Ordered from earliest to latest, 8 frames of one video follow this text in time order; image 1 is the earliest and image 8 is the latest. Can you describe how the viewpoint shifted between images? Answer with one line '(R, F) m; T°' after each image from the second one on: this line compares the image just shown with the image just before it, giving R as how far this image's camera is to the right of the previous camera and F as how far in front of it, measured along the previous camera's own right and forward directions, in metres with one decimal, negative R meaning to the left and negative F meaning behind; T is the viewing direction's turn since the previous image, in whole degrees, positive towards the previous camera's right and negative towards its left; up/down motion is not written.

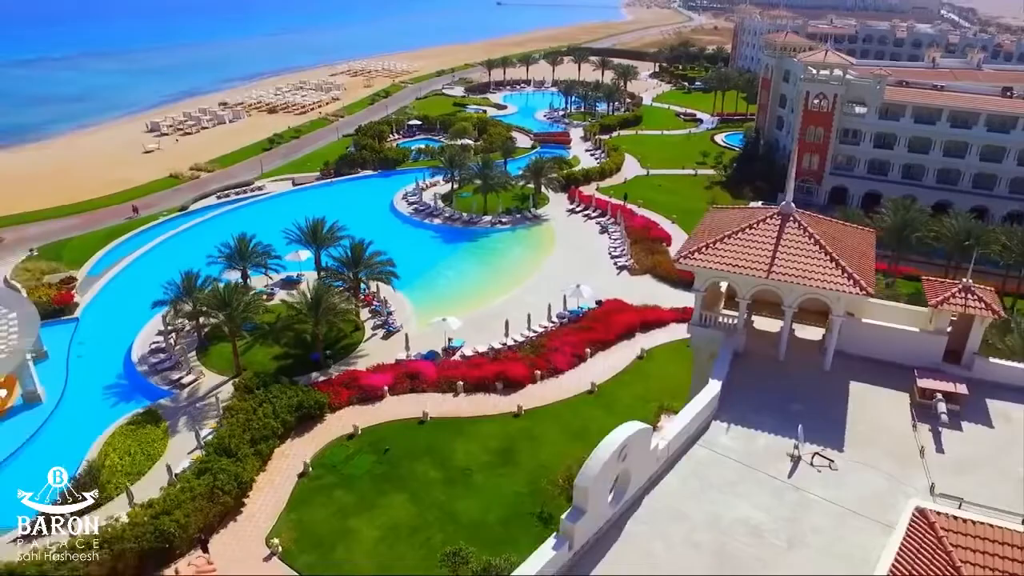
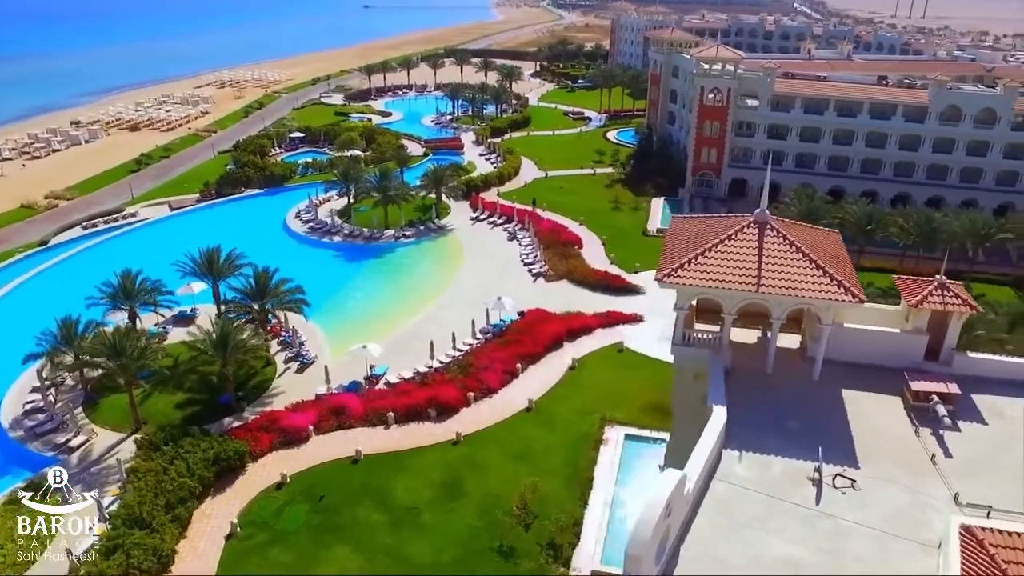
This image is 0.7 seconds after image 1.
(-2.2, +2.1) m; +9°
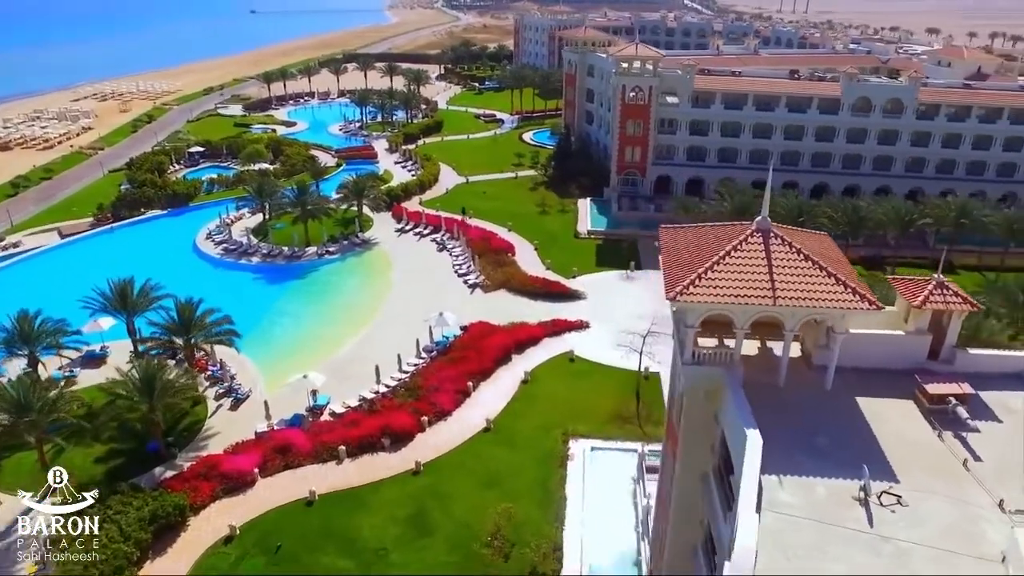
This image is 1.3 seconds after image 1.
(-2.3, +1.8) m; +7°
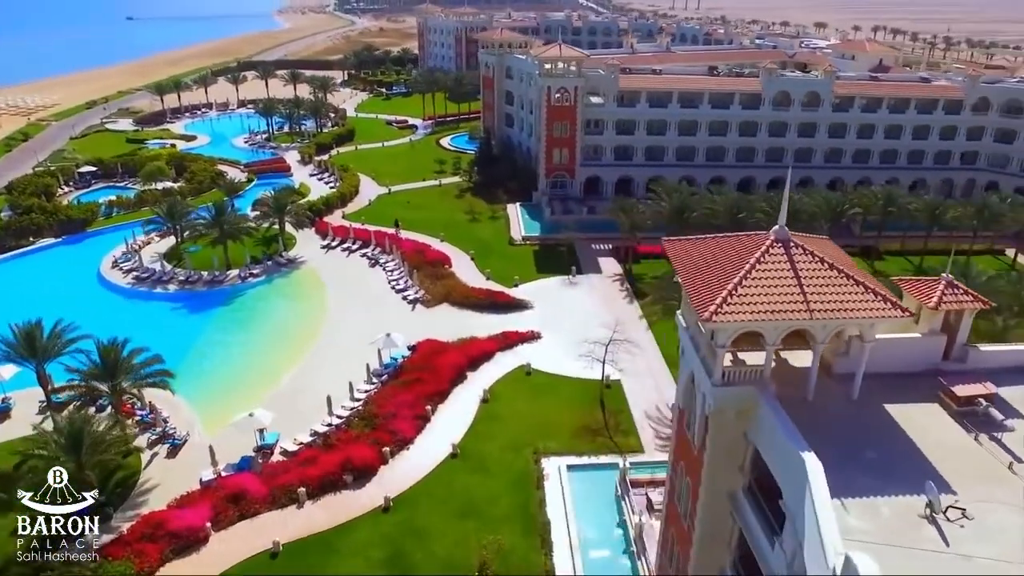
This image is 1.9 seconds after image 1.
(-2.5, +1.7) m; +7°
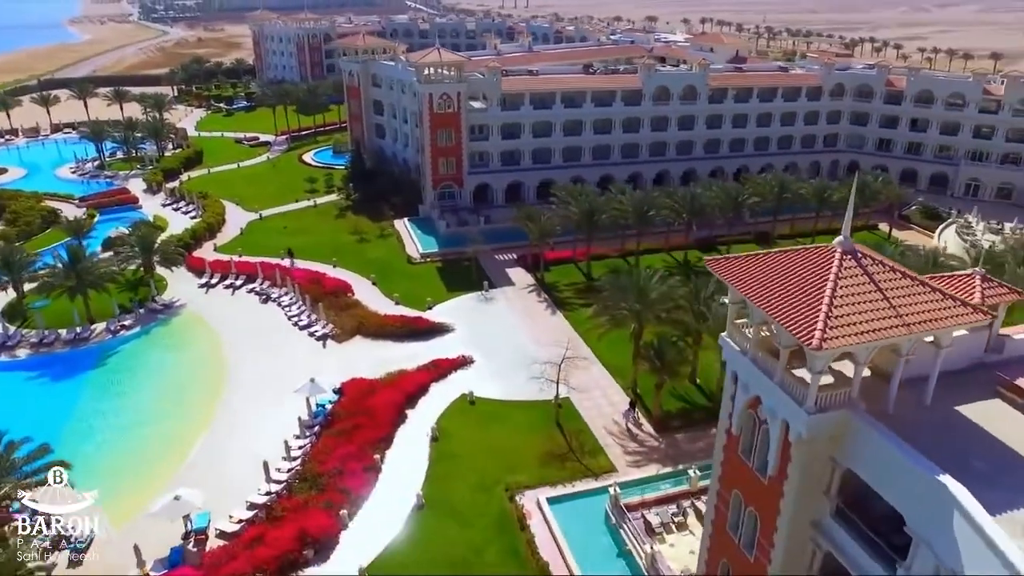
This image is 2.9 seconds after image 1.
(-4.6, +3.0) m; +12°
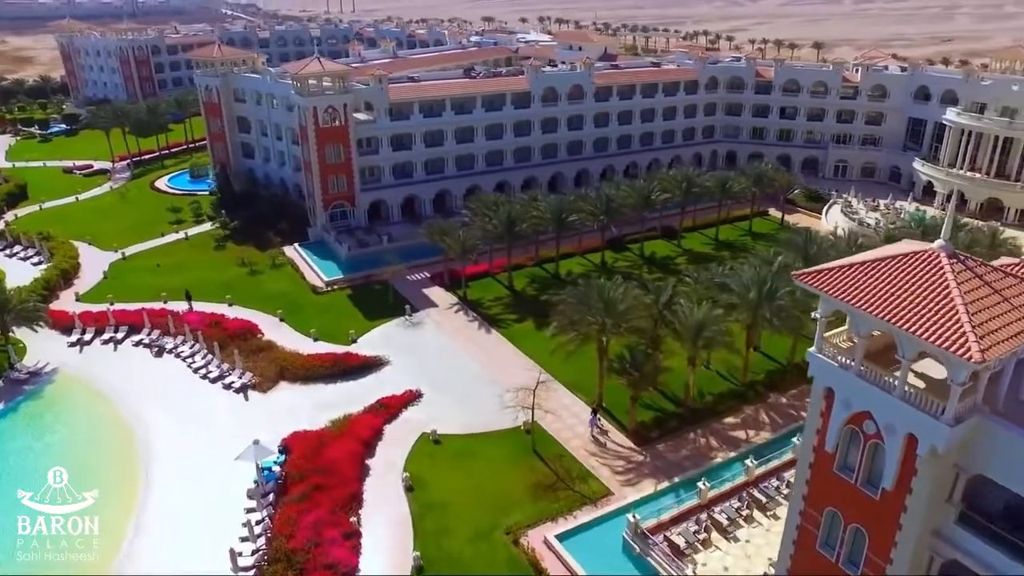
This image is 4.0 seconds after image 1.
(-5.4, +2.9) m; +13°
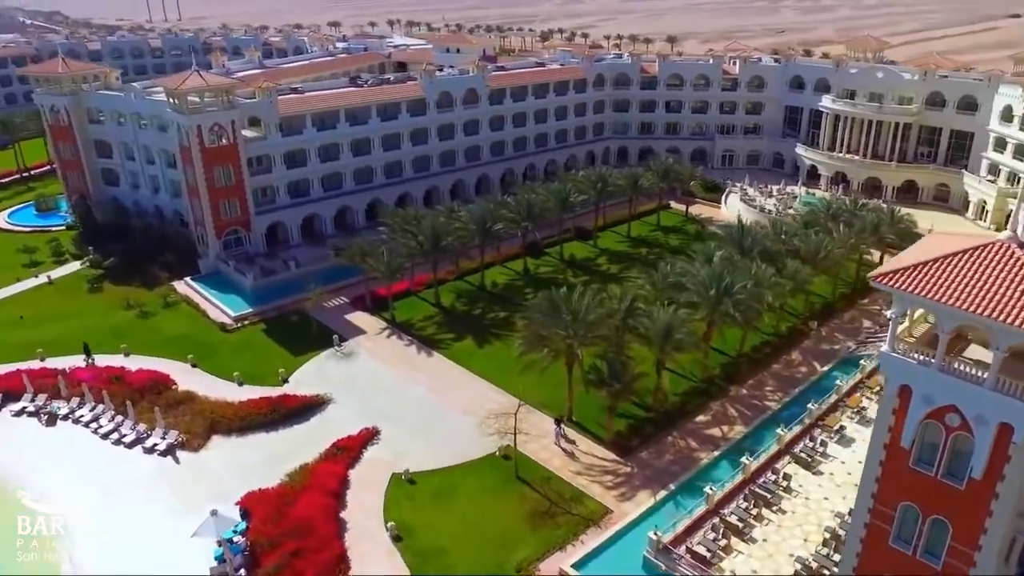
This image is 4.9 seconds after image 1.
(-4.9, +2.3) m; +12°
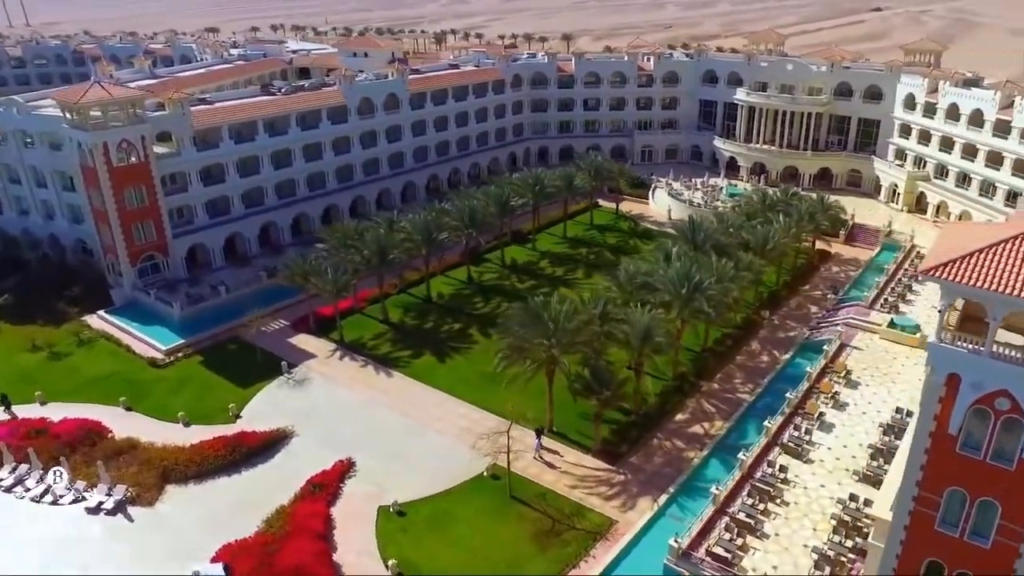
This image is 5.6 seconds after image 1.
(-3.7, +1.5) m; +9°
